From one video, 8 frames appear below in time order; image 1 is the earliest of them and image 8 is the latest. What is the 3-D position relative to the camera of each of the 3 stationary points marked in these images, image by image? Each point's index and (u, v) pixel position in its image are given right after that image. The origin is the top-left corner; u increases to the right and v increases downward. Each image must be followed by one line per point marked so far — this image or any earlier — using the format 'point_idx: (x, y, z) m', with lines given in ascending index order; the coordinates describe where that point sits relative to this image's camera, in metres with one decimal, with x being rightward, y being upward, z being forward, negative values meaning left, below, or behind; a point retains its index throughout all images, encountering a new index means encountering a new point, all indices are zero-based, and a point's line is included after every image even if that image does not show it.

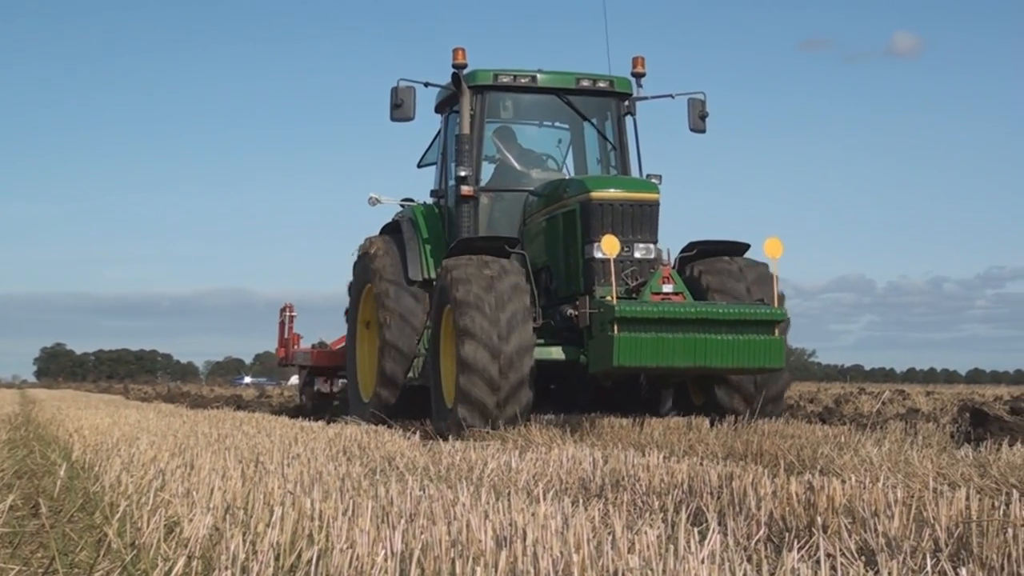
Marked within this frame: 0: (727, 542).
0: (+0.6, -0.7, +2.6) m
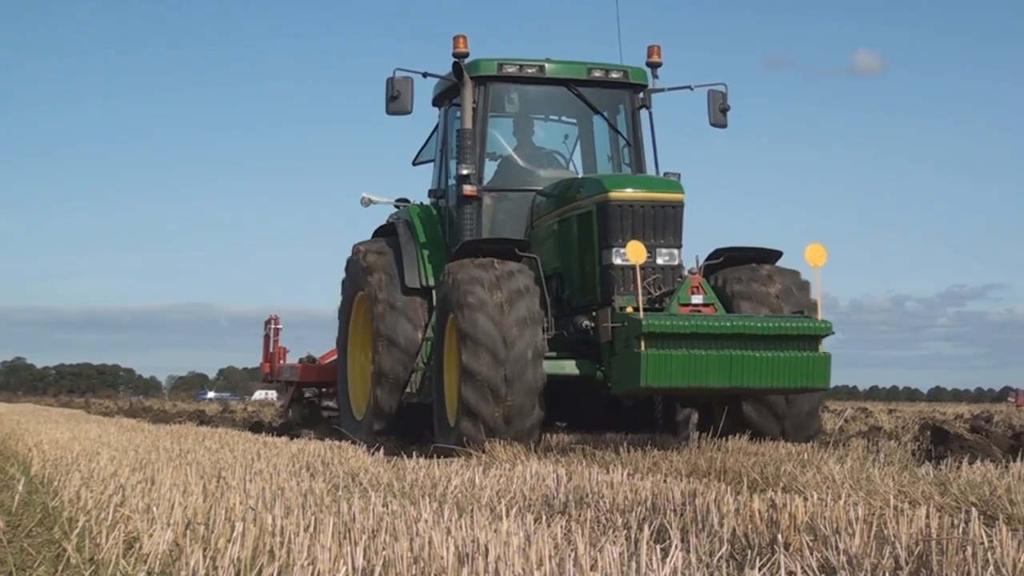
0: (+0.5, -0.8, +2.6) m
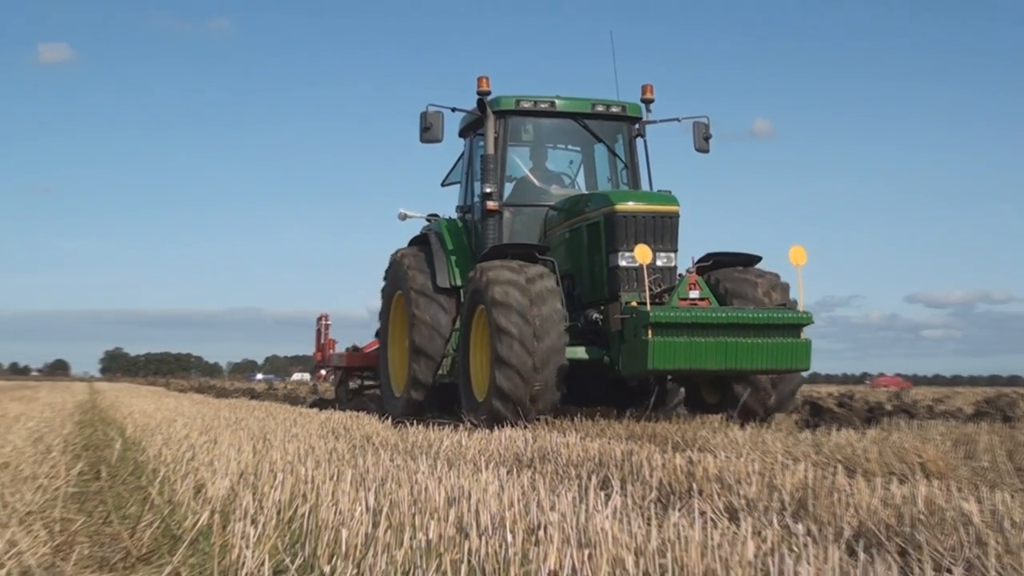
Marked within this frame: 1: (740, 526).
0: (+0.4, -0.8, +3.4) m
1: (+0.8, -0.8, +3.2) m
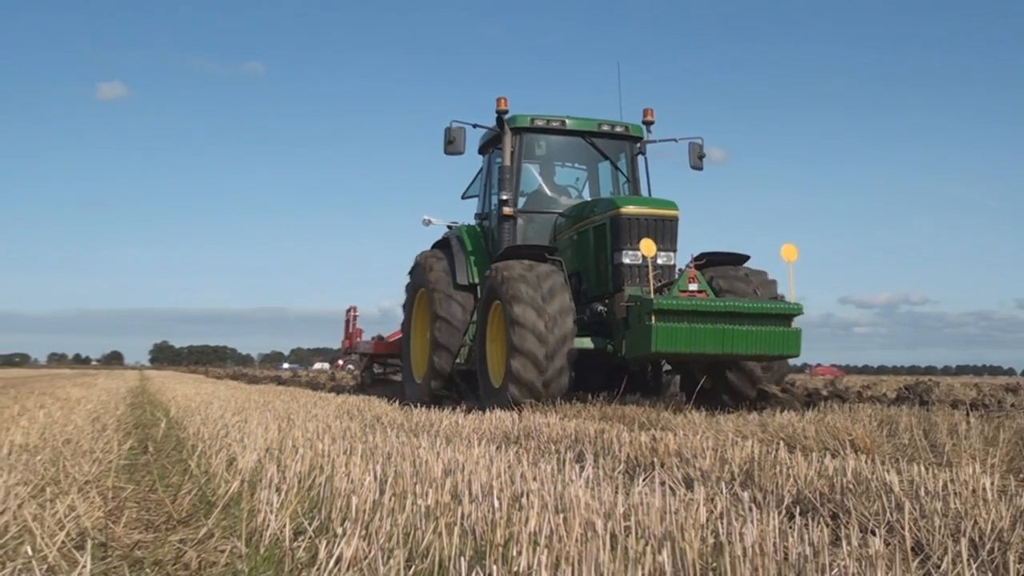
0: (+0.3, -0.8, +3.8) m
1: (+0.7, -0.8, +3.7) m
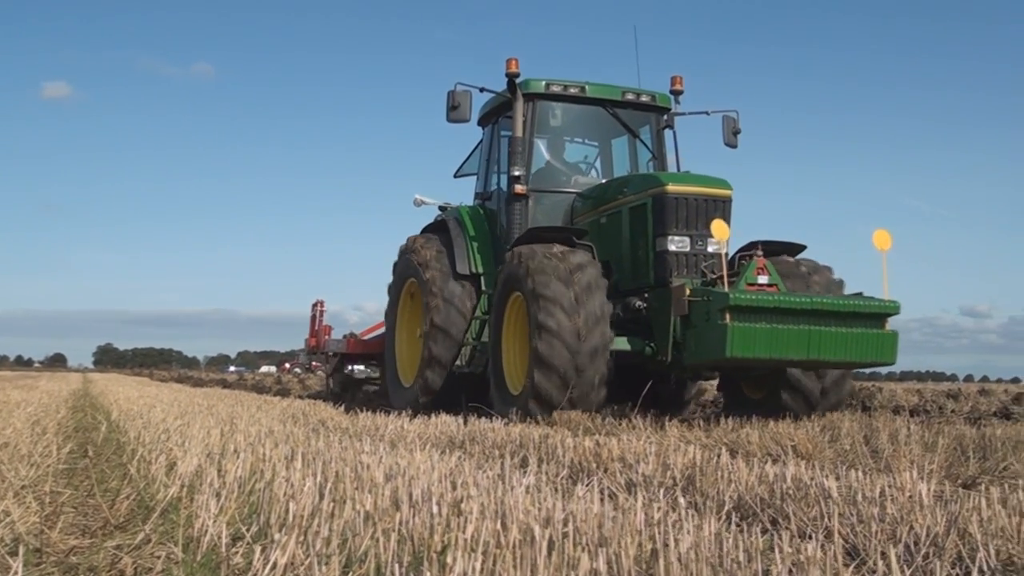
0: (+0.1, -0.8, +3.8) m
1: (+0.5, -0.8, +3.6) m
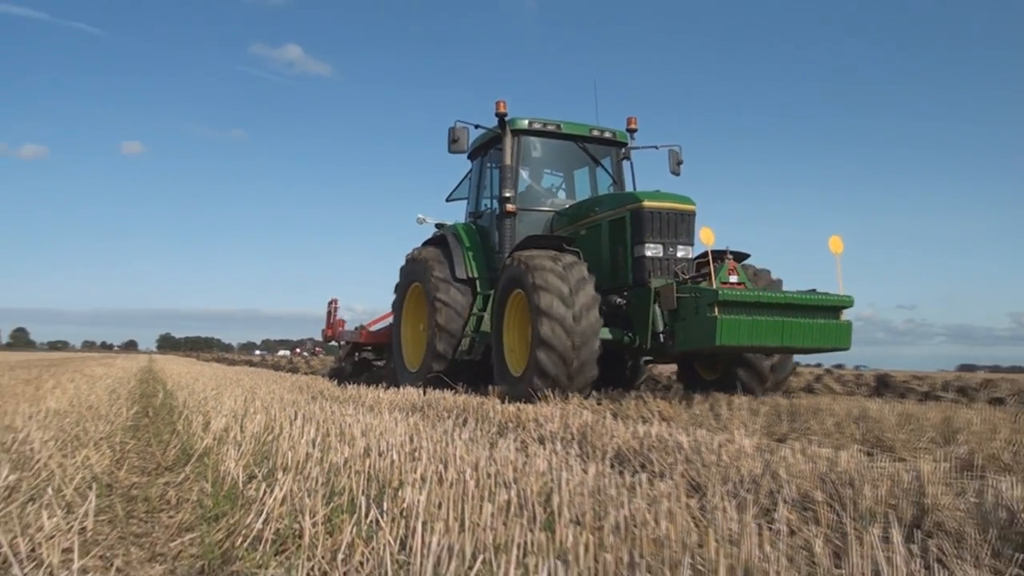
0: (-0.2, -0.8, +5.0) m
1: (+0.2, -0.8, +4.7) m
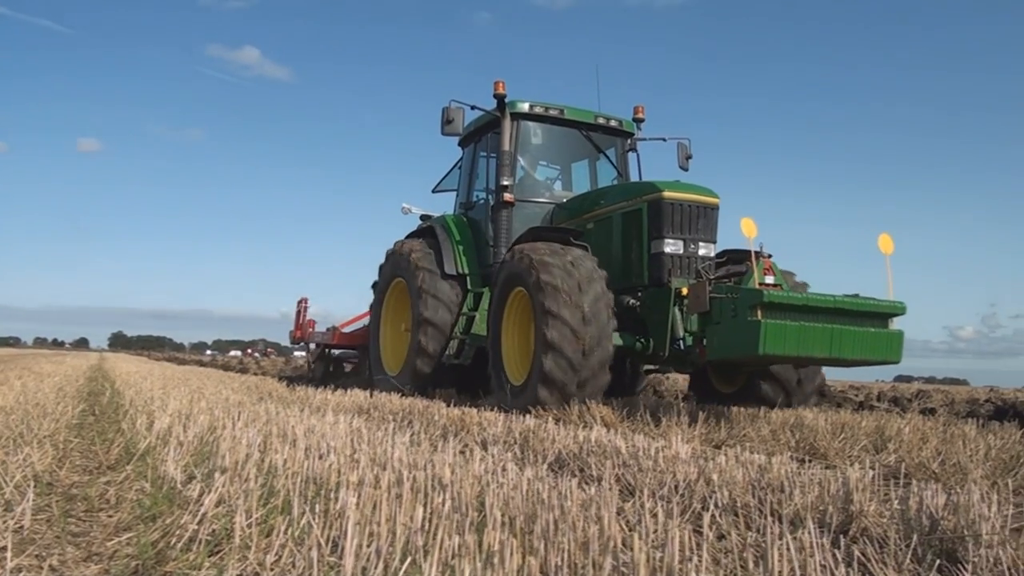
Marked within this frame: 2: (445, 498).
0: (-0.5, -0.8, +4.9) m
1: (-0.1, -0.8, +4.6) m
2: (-0.3, -1.0, +4.3) m
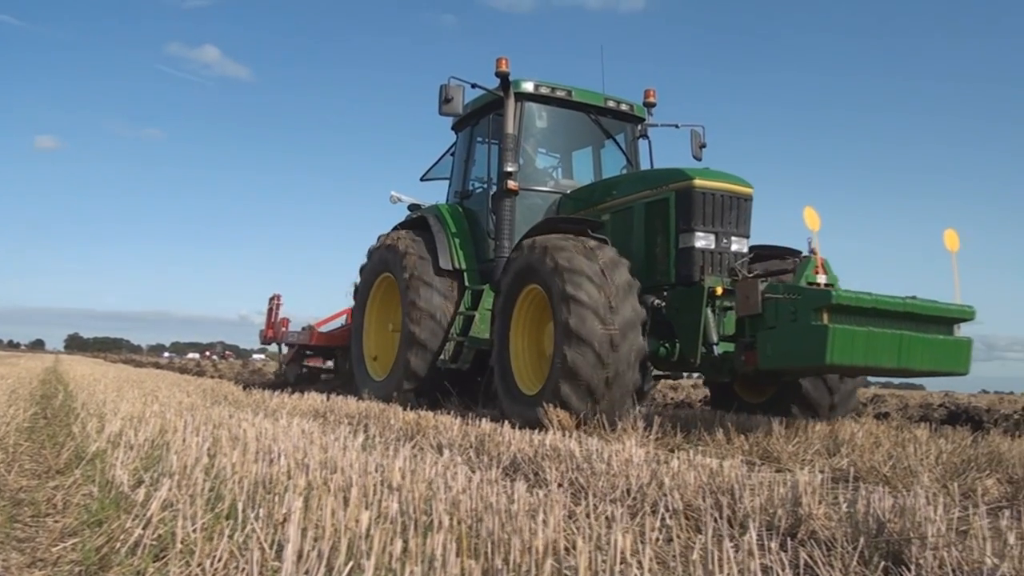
0: (-0.7, -0.8, +4.7) m
1: (-0.4, -0.8, +4.5) m
2: (-0.5, -1.0, +4.2) m
